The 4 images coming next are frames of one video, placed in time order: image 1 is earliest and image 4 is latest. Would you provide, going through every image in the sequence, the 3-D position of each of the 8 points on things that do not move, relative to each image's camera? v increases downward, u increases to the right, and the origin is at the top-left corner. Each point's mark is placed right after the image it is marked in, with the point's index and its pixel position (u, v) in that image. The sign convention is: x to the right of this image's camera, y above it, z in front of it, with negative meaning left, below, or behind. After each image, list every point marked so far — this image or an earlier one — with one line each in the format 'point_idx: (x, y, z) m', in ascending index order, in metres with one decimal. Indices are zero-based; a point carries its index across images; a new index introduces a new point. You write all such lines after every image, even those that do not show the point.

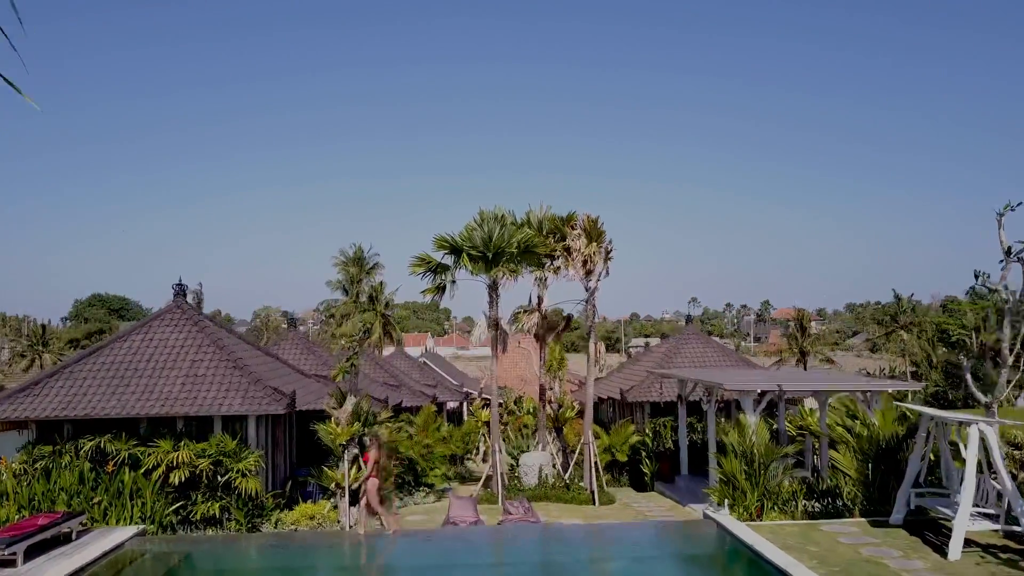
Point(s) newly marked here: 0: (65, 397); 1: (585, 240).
0: (-8.0, -1.9, +13.7) m
1: (+1.7, +1.1, +17.8) m
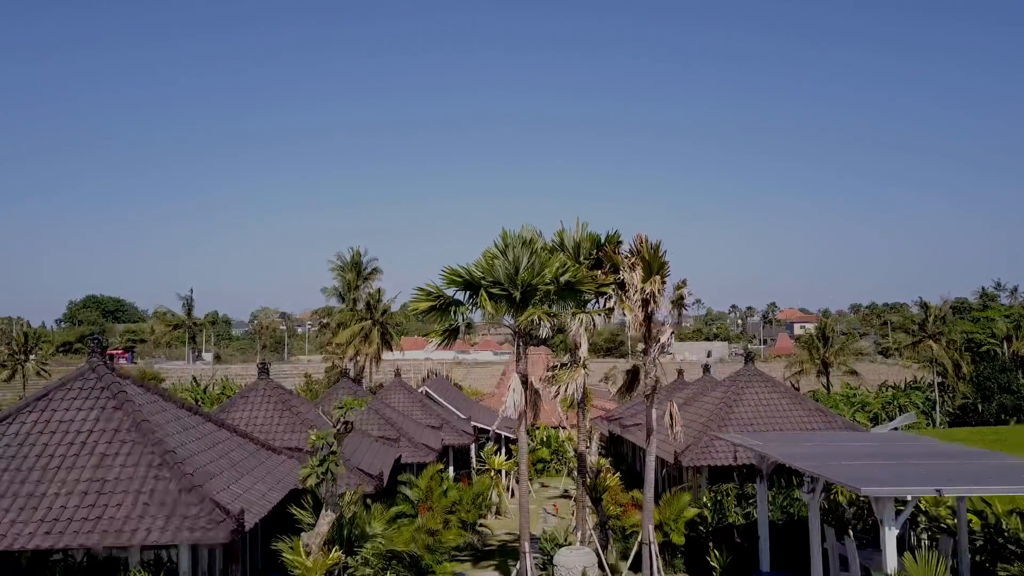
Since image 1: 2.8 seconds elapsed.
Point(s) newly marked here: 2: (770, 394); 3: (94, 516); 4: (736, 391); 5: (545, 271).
0: (-7.4, -2.8, +9.4) m
1: (+2.3, +0.3, +13.5) m
2: (+6.6, -2.7, +19.8) m
3: (-5.2, -2.8, +9.5) m
4: (+5.8, -2.6, +19.8) m
5: (+0.6, +0.3, +13.4) m
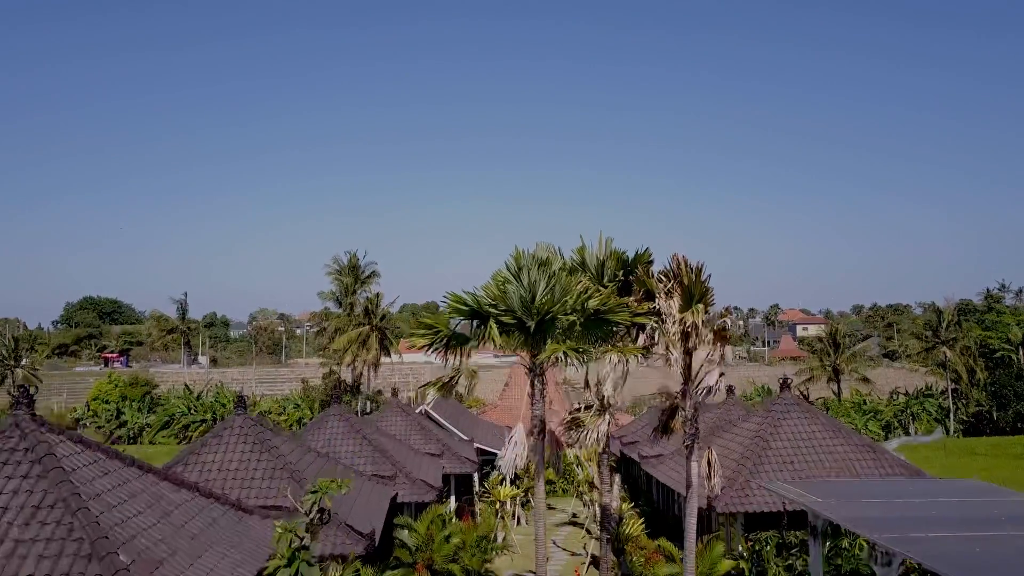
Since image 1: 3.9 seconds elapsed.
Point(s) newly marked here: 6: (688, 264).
0: (-7.2, -3.3, +7.3) m
1: (+2.5, -0.2, +11.4) m
2: (+6.9, -3.2, +17.7) m
3: (-4.9, -3.3, +7.4) m
4: (+6.0, -3.1, +17.7) m
5: (+0.8, -0.2, +11.3) m
6: (+2.6, +0.3, +11.4) m
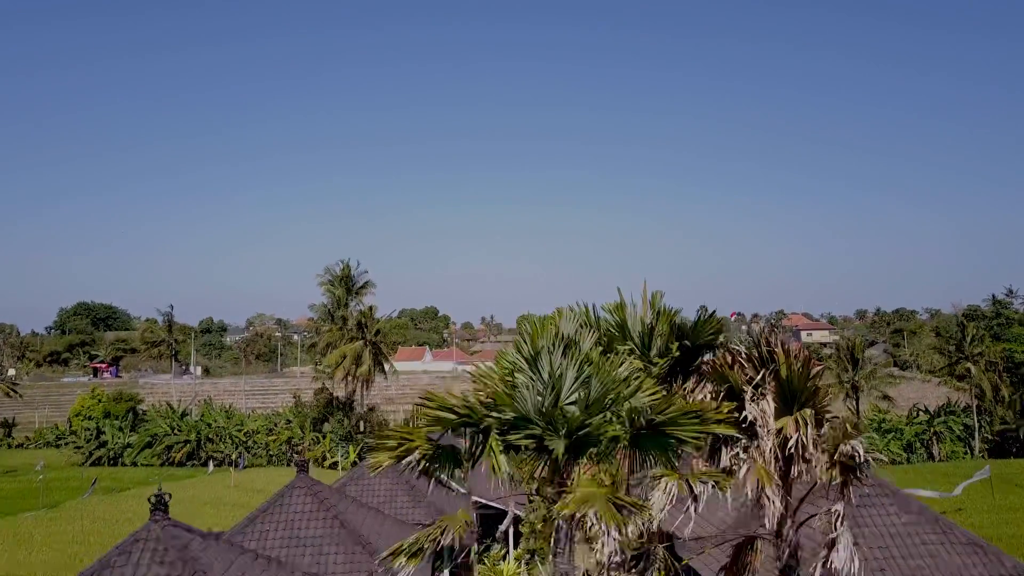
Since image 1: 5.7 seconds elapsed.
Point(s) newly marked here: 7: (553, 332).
0: (-7.0, -4.2, +3.5) m
1: (+2.6, -1.1, +7.6) m
2: (+7.0, -4.1, +13.9) m
3: (-4.8, -4.2, +3.6) m
4: (+6.1, -4.1, +14.0) m
5: (+0.9, -1.1, +7.5) m
6: (+2.7, -0.7, +7.6) m
7: (+0.5, -0.5, +7.8) m
